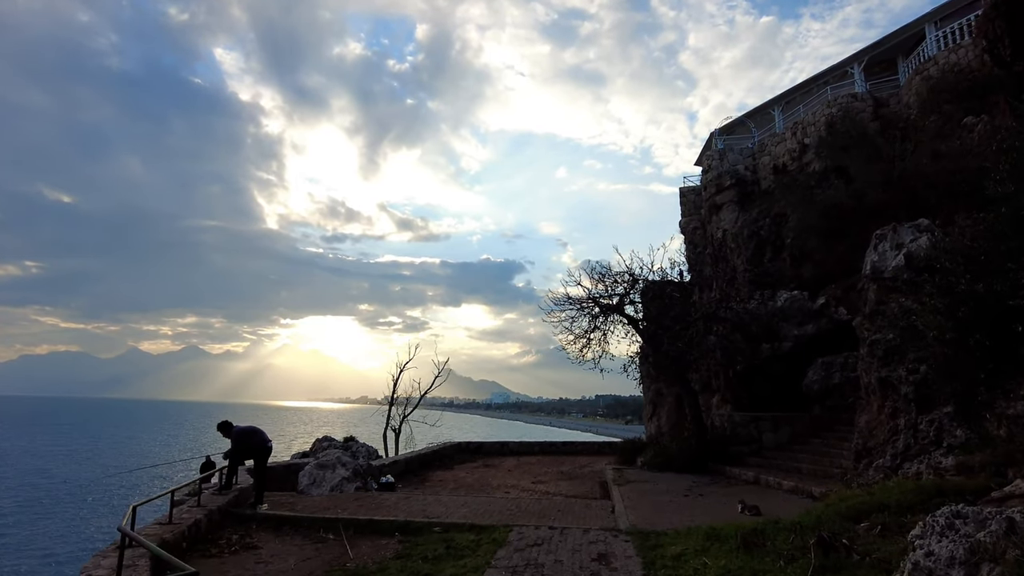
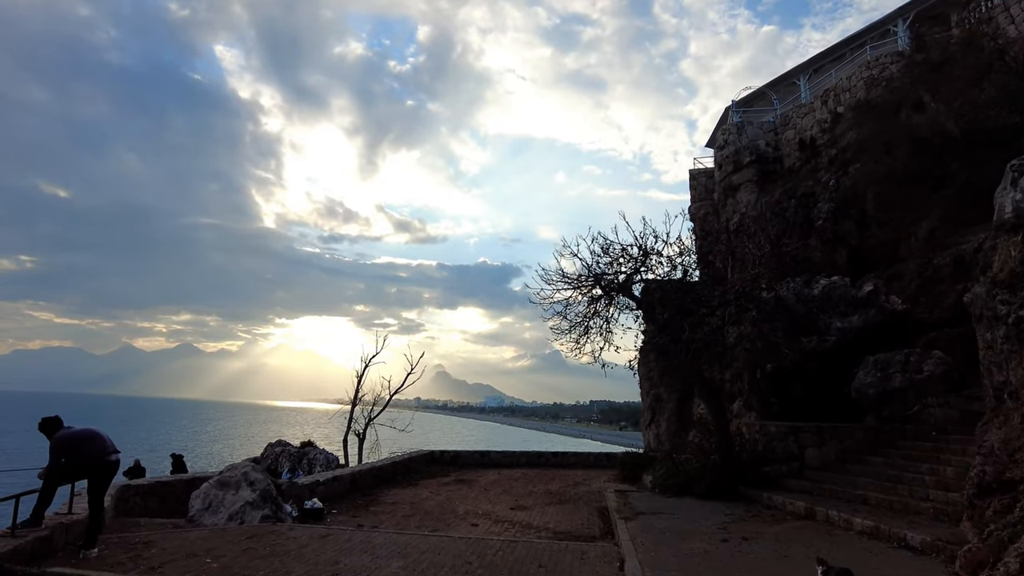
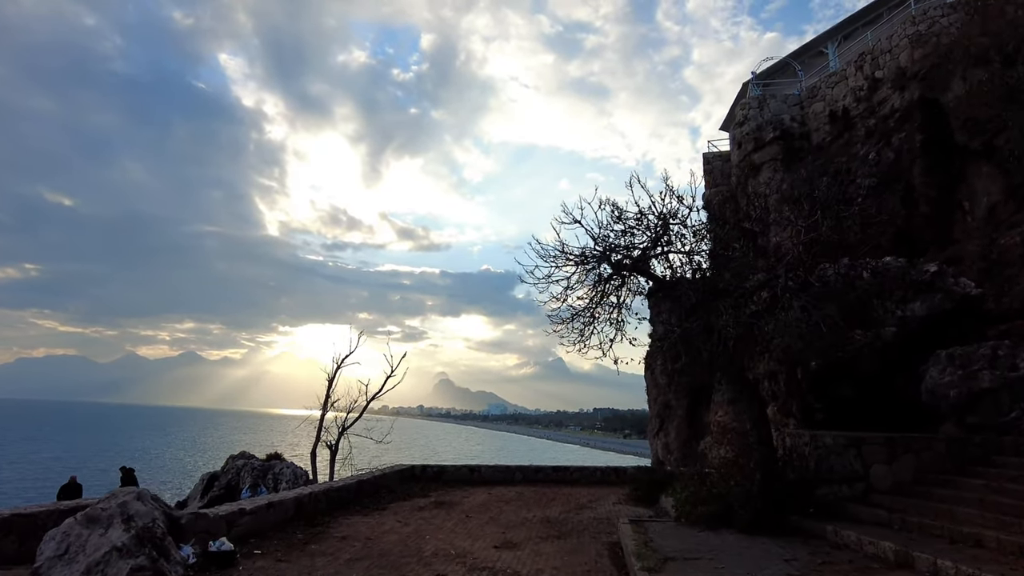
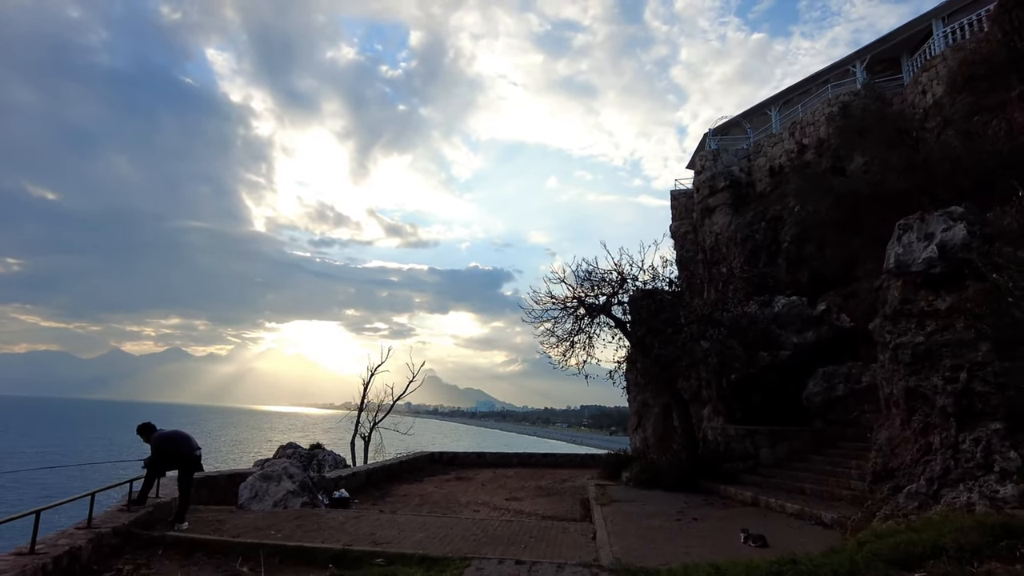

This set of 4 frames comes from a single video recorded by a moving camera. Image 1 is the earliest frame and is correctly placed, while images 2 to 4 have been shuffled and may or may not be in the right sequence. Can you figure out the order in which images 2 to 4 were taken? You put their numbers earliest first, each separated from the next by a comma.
4, 2, 3
